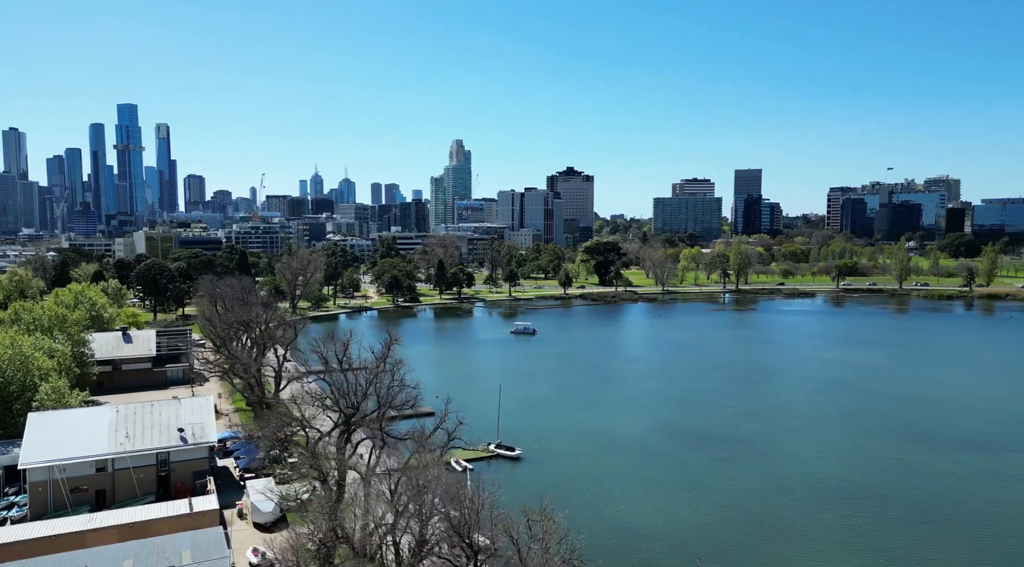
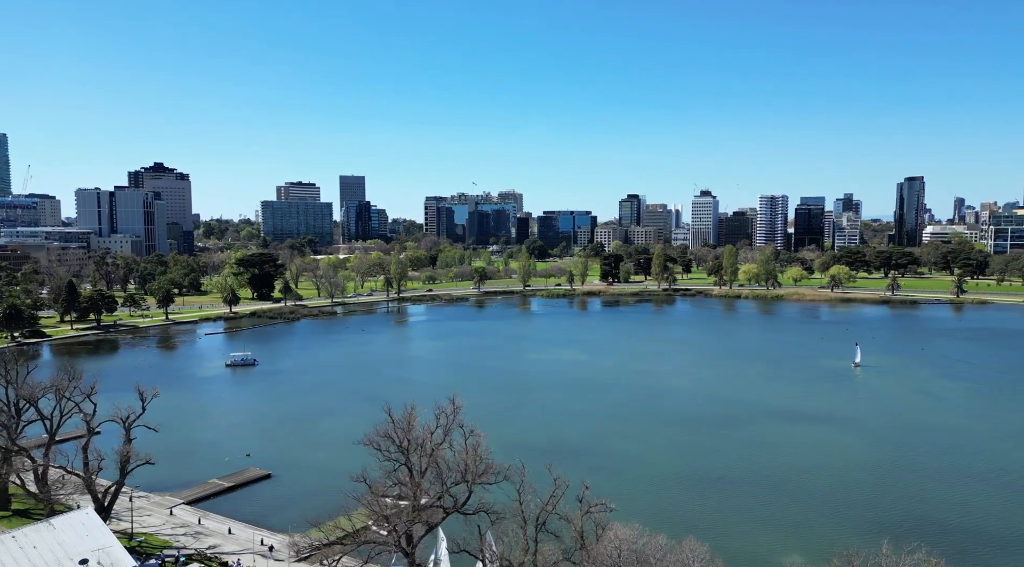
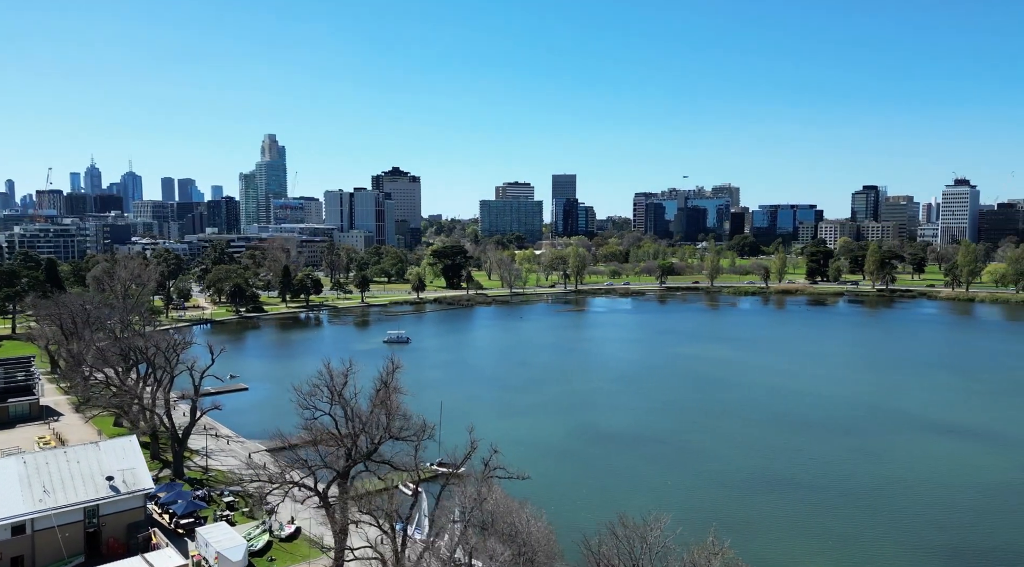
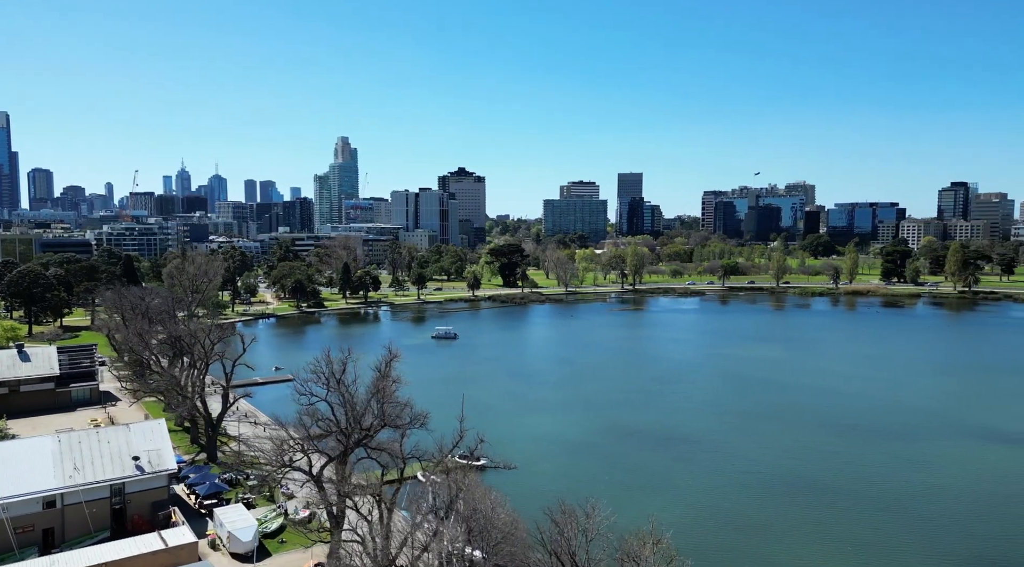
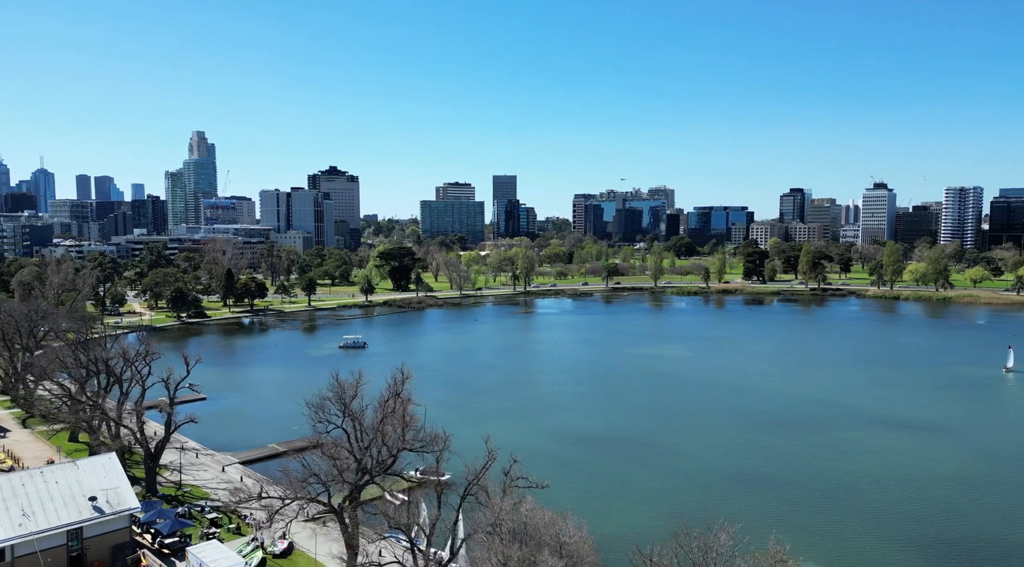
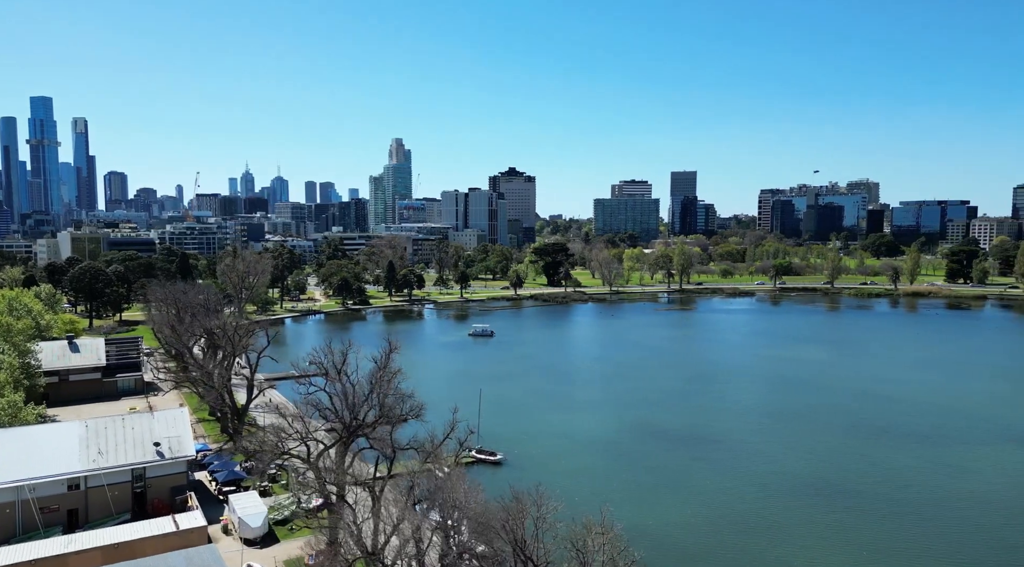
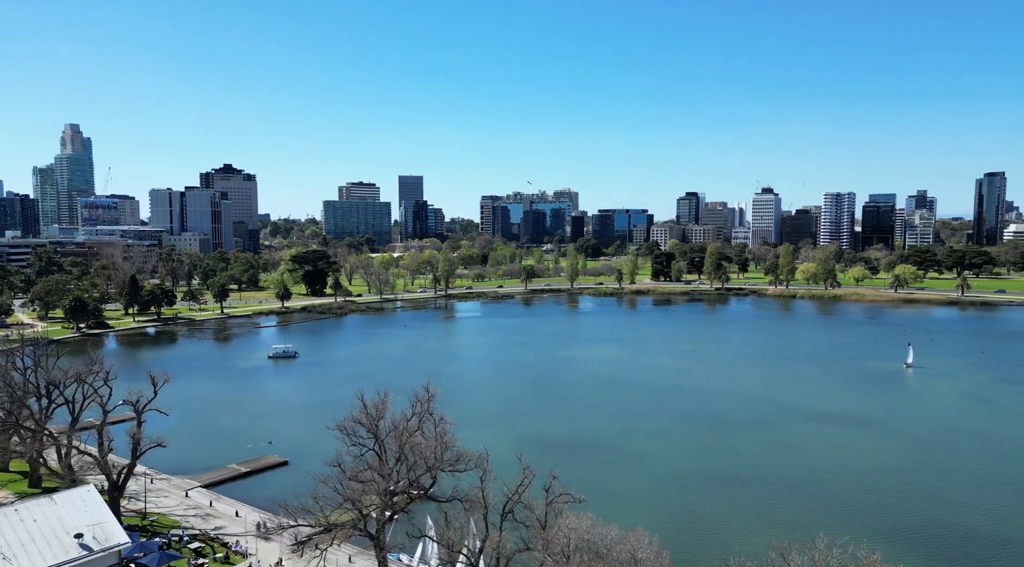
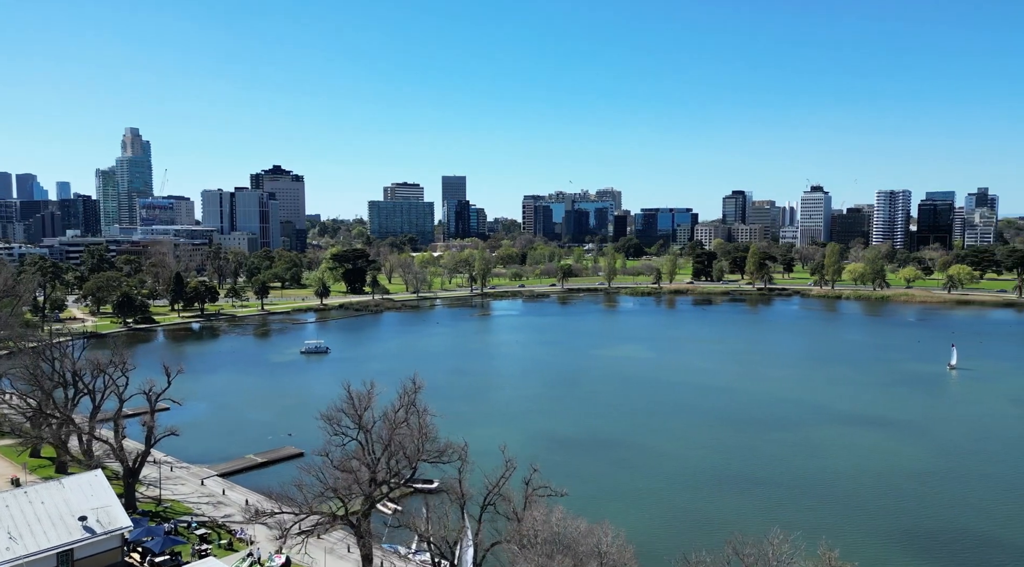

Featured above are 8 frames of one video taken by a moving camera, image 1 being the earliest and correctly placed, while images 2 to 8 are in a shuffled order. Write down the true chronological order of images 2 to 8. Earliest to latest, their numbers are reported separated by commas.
6, 4, 3, 5, 8, 7, 2
